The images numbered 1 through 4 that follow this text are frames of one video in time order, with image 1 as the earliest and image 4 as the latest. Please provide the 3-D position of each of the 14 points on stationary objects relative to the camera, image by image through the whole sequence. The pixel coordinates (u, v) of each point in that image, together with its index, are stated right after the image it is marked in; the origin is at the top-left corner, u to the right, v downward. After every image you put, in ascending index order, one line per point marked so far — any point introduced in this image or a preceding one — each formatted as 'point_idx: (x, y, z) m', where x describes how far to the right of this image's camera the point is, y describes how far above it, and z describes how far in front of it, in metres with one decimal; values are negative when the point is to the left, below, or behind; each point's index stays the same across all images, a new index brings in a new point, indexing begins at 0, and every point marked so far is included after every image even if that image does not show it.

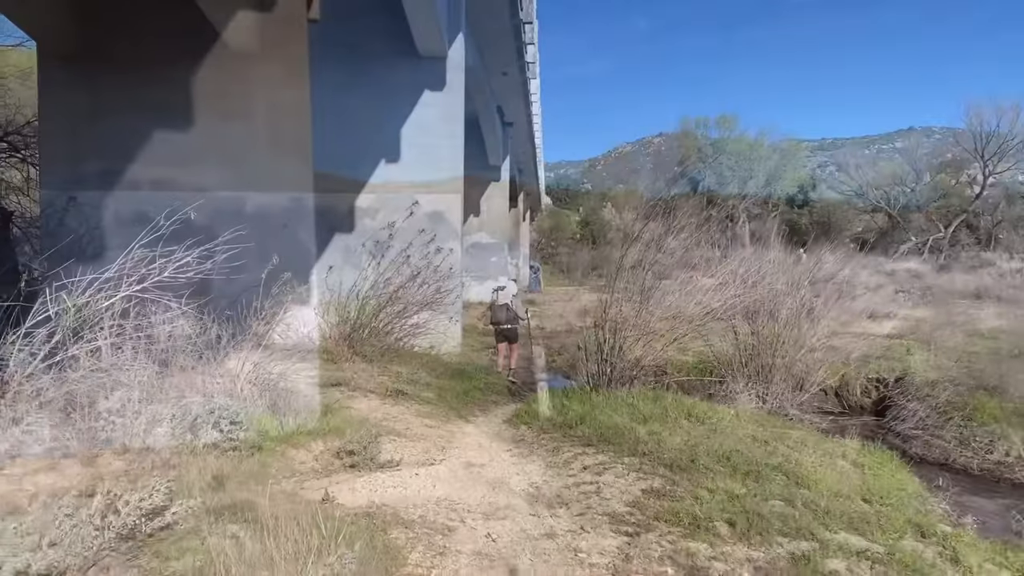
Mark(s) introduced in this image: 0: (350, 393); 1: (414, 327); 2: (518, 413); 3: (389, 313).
0: (-1.6, -1.1, +8.1) m
1: (-1.2, -0.5, +10.2) m
2: (+0.1, -1.2, +7.4) m
3: (-1.5, -0.3, +9.9) m
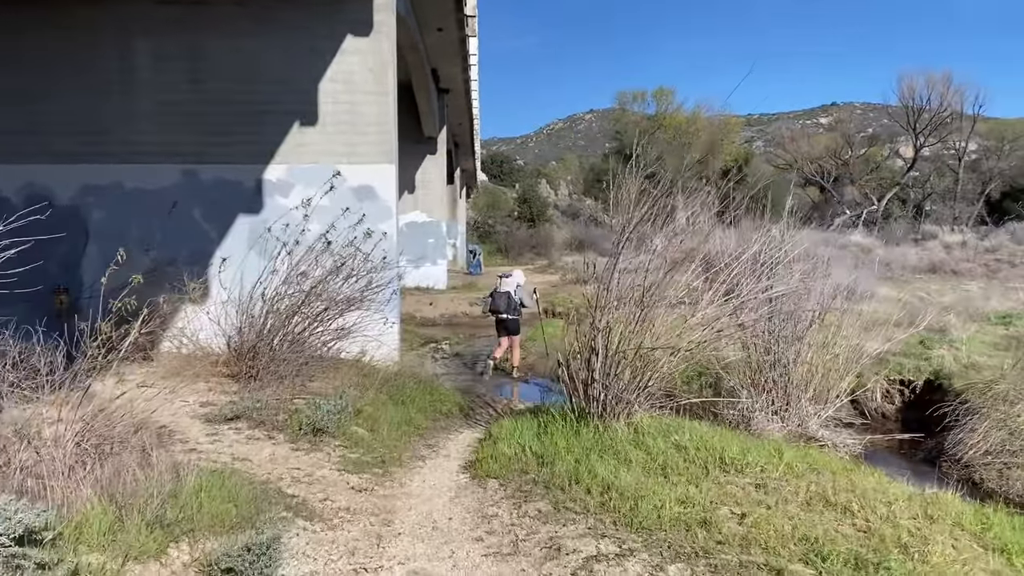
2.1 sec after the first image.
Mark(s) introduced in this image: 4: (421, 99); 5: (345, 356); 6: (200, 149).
0: (-1.9, -1.1, +6.0) m
1: (-1.7, -0.4, +8.1) m
2: (-0.2, -1.2, +5.4) m
3: (-2.0, -0.3, +7.8) m
4: (-2.1, +4.4, +18.7) m
5: (-1.8, -0.7, +8.6) m
6: (-3.6, +1.6, +9.3) m
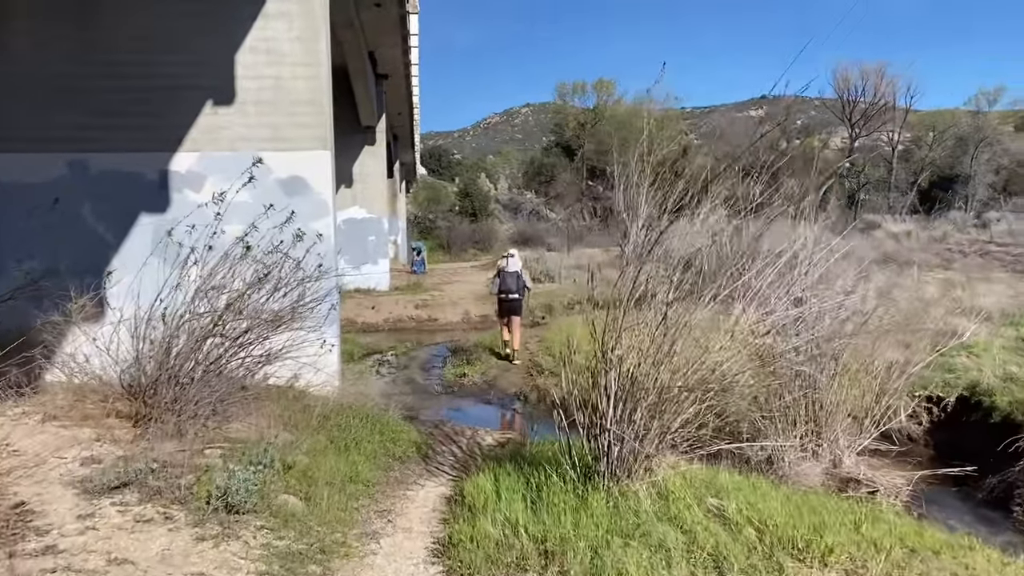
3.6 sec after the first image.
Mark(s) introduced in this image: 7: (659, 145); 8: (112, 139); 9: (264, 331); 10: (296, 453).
0: (-2.0, -1.2, +4.4) m
1: (-2.0, -0.6, +6.5) m
2: (-0.2, -1.3, +4.0) m
3: (-2.2, -0.4, +6.2) m
4: (-3.3, +4.3, +17.0) m
5: (-2.1, -0.8, +7.0) m
6: (-4.0, +1.5, +7.6) m
7: (+0.8, +0.8, +4.6) m
8: (-3.8, +1.4, +7.6) m
9: (-2.0, -0.3, +6.5) m
10: (-1.5, -1.1, +5.6) m
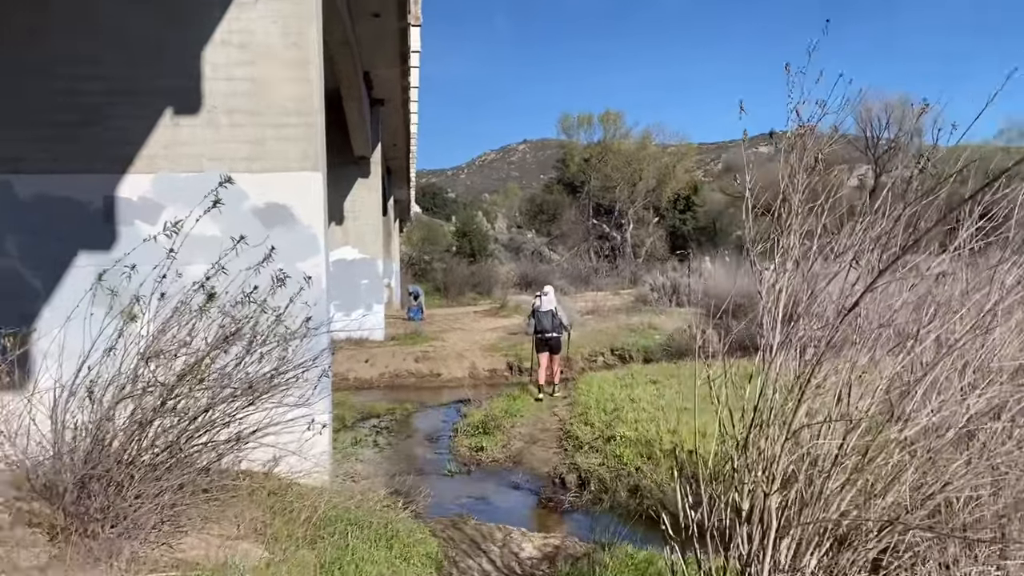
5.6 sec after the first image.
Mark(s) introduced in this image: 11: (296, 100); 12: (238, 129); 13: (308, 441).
0: (-1.7, -1.5, +2.7) m
1: (-1.7, -0.9, +4.8) m
2: (+0.1, -1.5, +2.3) m
3: (-1.9, -0.8, +4.5) m
4: (-3.0, +3.4, +15.5) m
5: (-1.8, -1.2, +5.3) m
6: (-3.7, +1.0, +6.0) m
7: (+1.1, +0.6, +3.0) m
8: (-3.5, +1.0, +6.0) m
9: (-1.7, -0.7, +4.8) m
10: (-1.2, -1.5, +3.9) m
11: (-1.7, +1.5, +6.2) m
12: (-2.1, +1.2, +6.2) m
13: (-1.6, -1.2, +6.0) m
